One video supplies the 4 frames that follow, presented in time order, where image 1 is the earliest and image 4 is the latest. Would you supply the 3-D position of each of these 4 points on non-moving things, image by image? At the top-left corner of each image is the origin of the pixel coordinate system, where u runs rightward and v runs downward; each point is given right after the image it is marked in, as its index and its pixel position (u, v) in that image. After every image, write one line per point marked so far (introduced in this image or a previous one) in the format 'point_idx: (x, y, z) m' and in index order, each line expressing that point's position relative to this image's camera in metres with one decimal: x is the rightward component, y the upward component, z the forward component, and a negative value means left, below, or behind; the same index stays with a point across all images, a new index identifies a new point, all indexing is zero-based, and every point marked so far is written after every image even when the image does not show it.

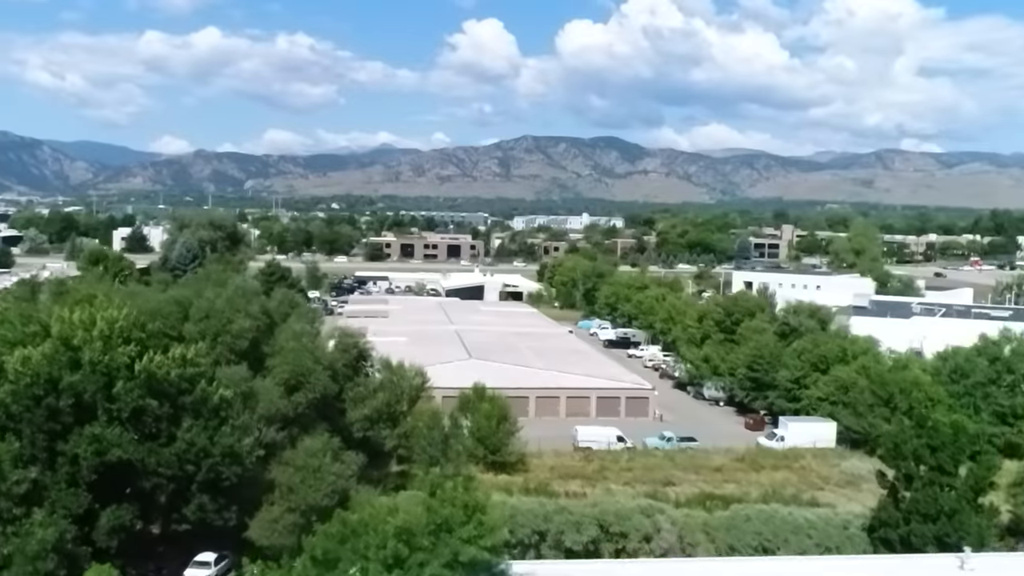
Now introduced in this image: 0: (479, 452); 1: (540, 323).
0: (-0.3, -1.3, +8.1) m
1: (+0.4, -0.6, +16.7) m
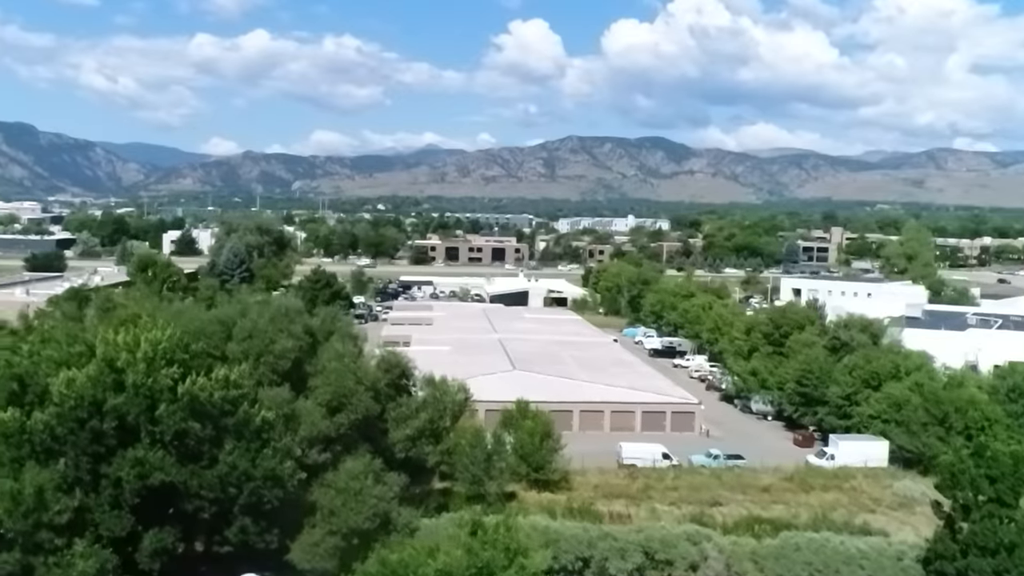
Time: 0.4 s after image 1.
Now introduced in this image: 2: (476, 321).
0: (+0.1, -1.4, +8.0) m
1: (+1.2, -0.7, +16.6) m
2: (-0.6, -0.5, +17.1) m
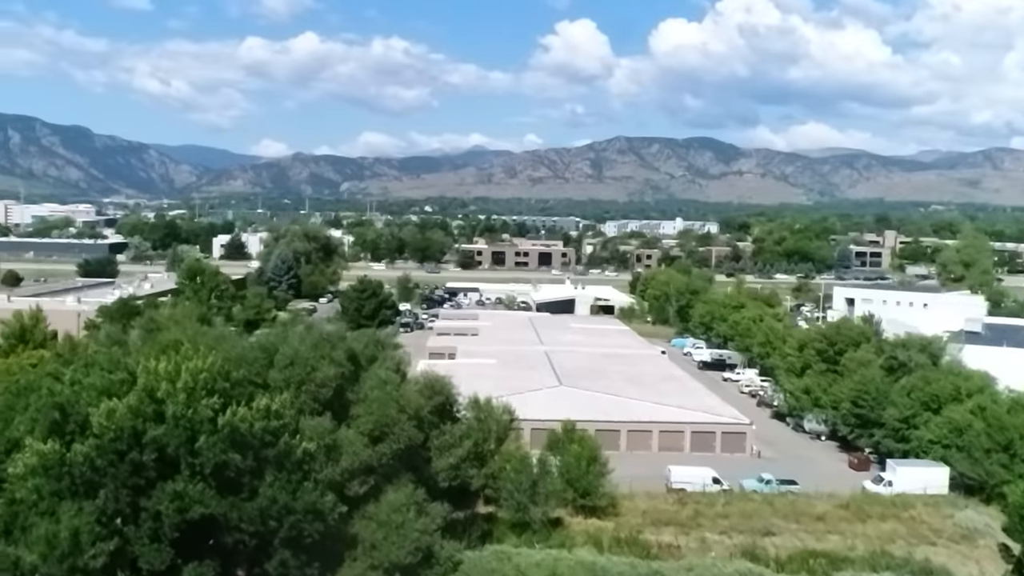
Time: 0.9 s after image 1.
0: (+0.4, -1.6, +7.8) m
1: (+1.9, -0.9, +16.3) m
2: (+0.2, -0.7, +16.9) m
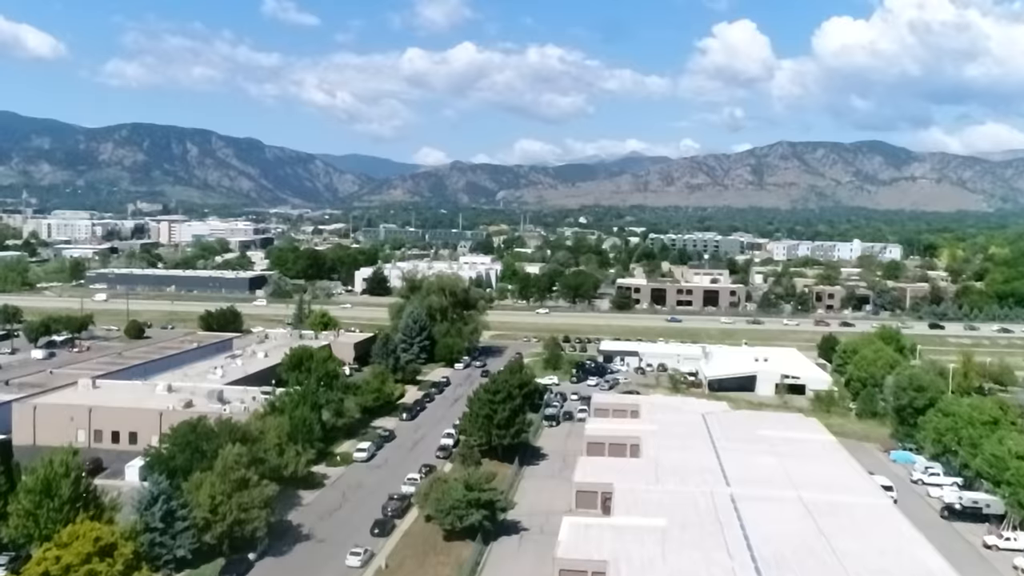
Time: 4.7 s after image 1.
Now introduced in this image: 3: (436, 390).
0: (+1.3, -2.9, +4.1) m
1: (+4.0, -2.2, +12.3) m
2: (+2.4, -2.1, +13.2) m
3: (-1.4, -1.9, +18.6) m
